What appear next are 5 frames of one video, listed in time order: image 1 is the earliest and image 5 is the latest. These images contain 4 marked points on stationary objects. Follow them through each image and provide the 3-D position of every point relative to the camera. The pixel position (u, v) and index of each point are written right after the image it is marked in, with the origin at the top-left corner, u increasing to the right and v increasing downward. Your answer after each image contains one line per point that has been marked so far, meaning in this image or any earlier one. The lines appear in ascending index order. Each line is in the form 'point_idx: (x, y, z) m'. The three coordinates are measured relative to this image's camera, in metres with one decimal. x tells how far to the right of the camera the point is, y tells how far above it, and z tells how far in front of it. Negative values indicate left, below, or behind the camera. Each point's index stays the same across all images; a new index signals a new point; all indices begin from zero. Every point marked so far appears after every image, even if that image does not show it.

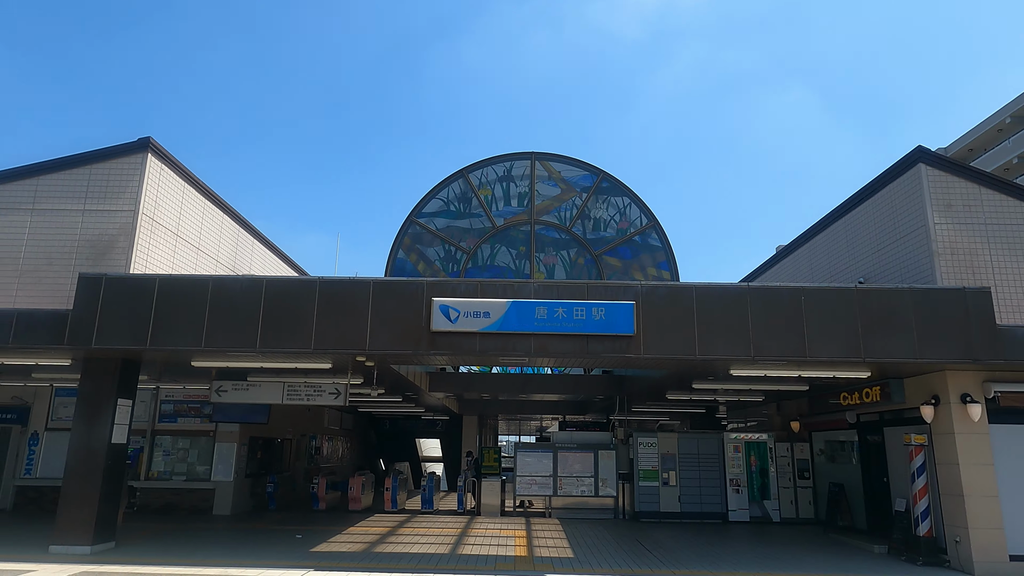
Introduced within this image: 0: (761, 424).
0: (+7.4, -4.0, +19.2) m
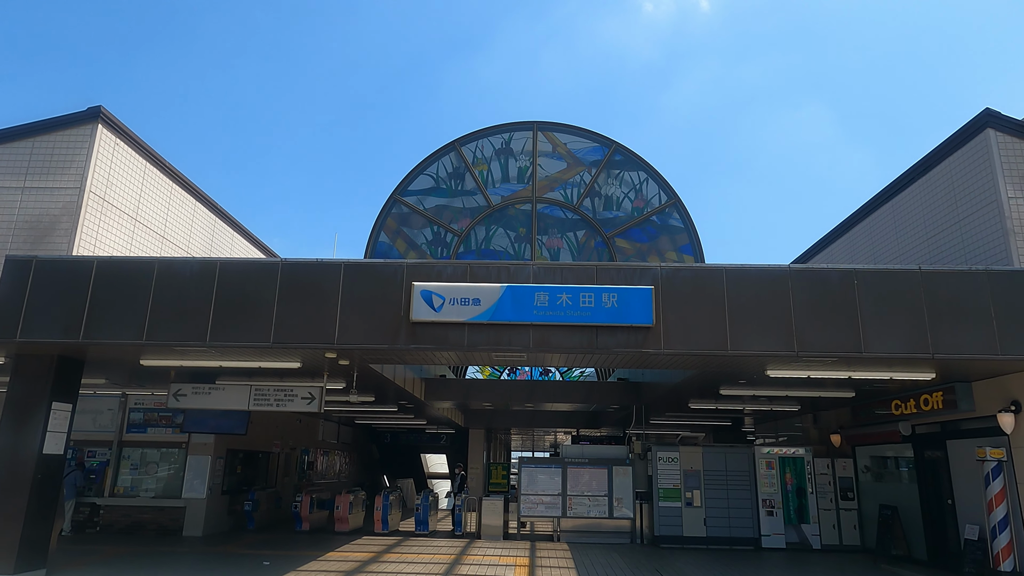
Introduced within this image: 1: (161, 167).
0: (+7.5, -4.0, +17.3) m
1: (-6.7, +2.3, +12.5) m
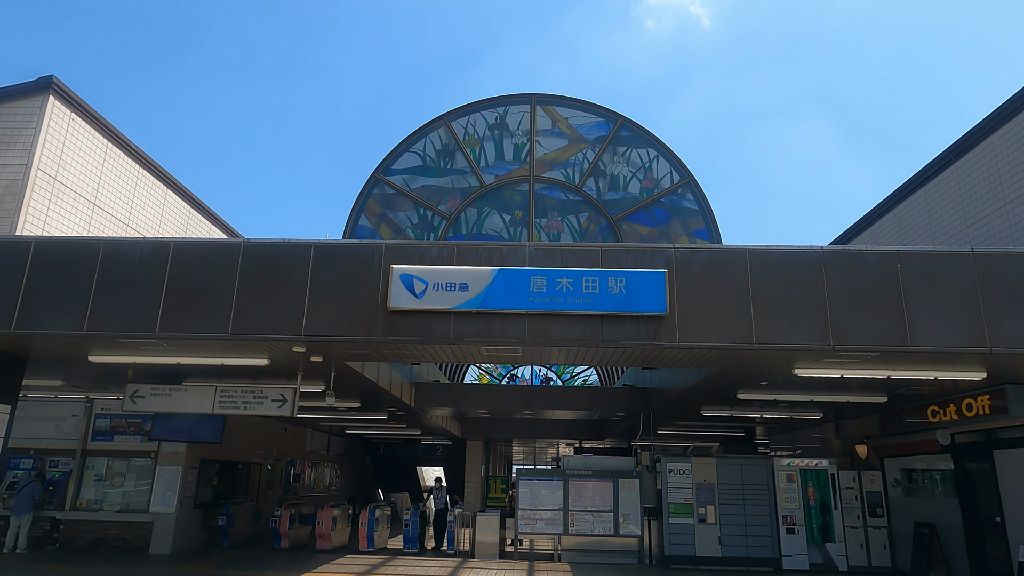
0: (+7.5, -4.0, +16.1) m
1: (-6.8, +2.4, +11.5) m
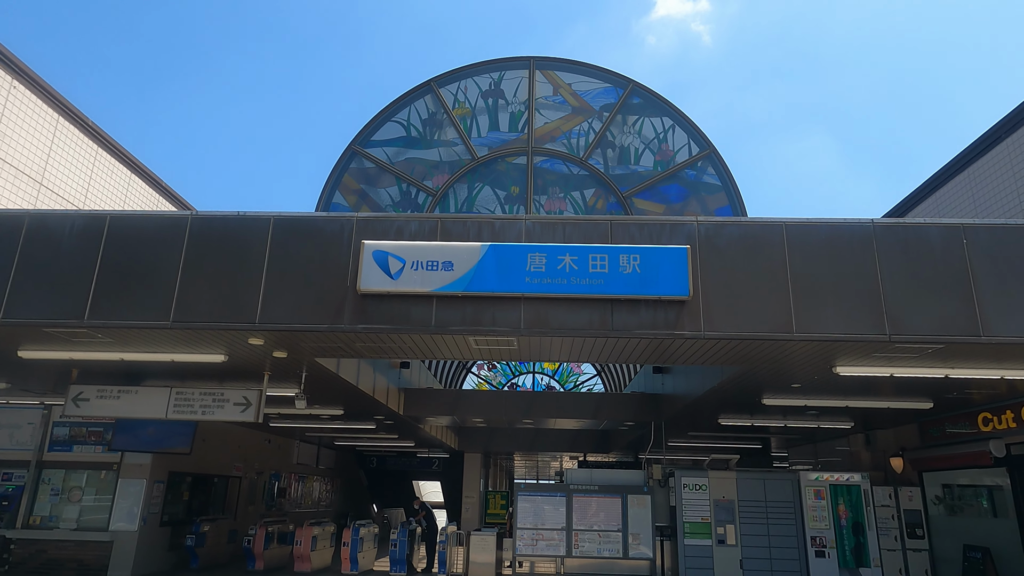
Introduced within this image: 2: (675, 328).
0: (+7.4, -4.0, +14.8) m
1: (-6.8, +2.6, +10.4) m
2: (+1.6, -0.4, +6.3) m
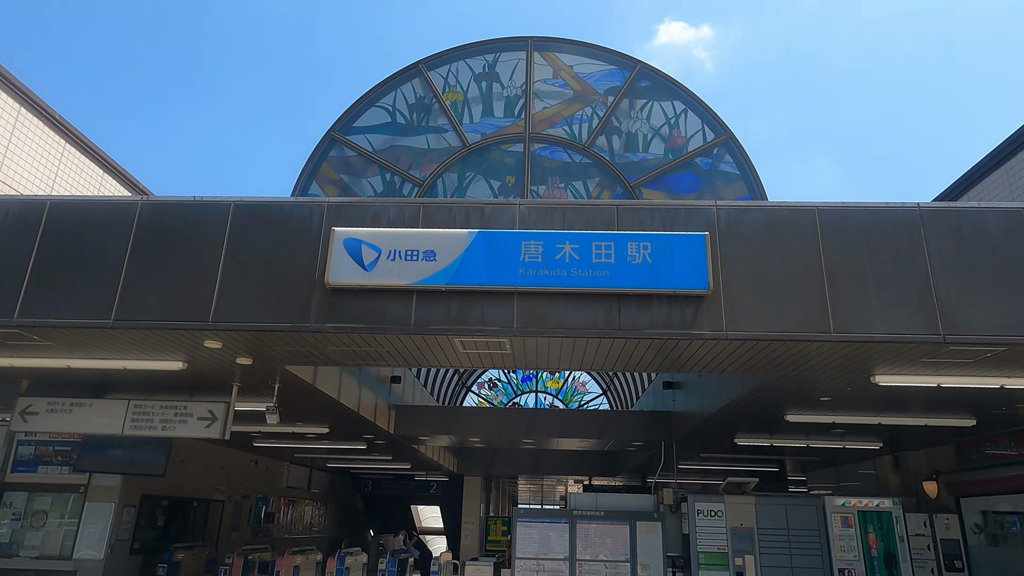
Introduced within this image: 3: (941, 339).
0: (+7.4, -4.2, +13.8) m
1: (-6.9, +2.5, +9.7) m
2: (+1.5, -0.3, +5.4) m
3: (+3.5, -0.4, +5.3) m
